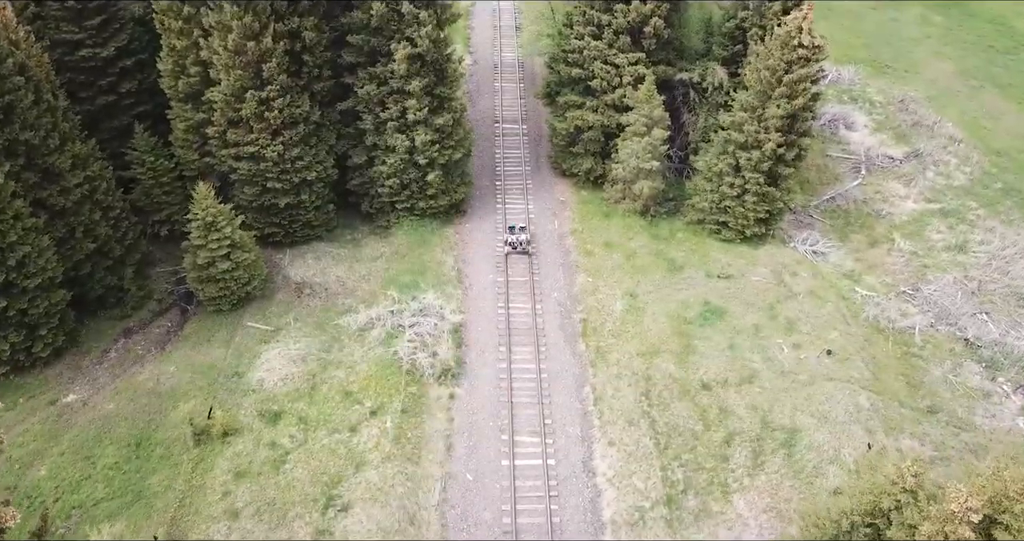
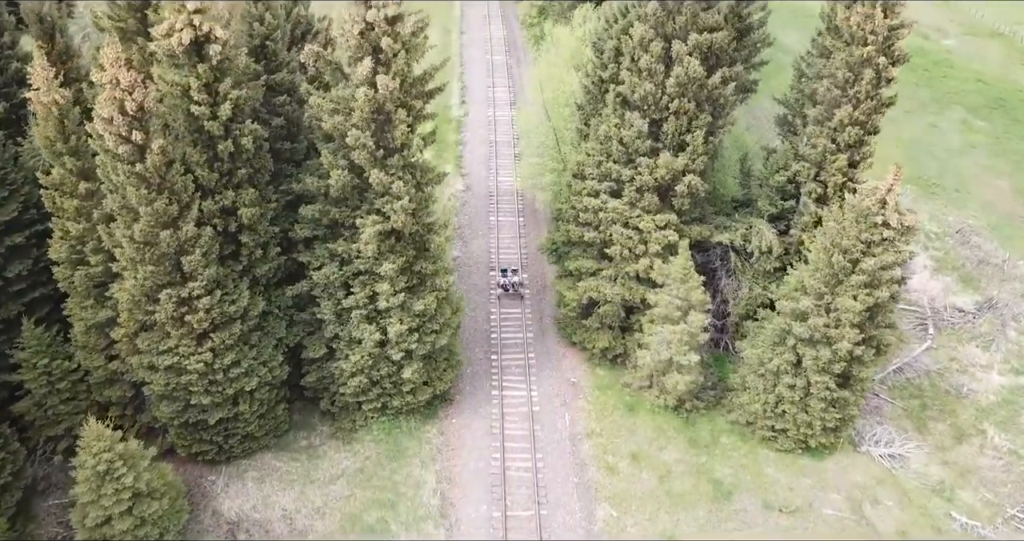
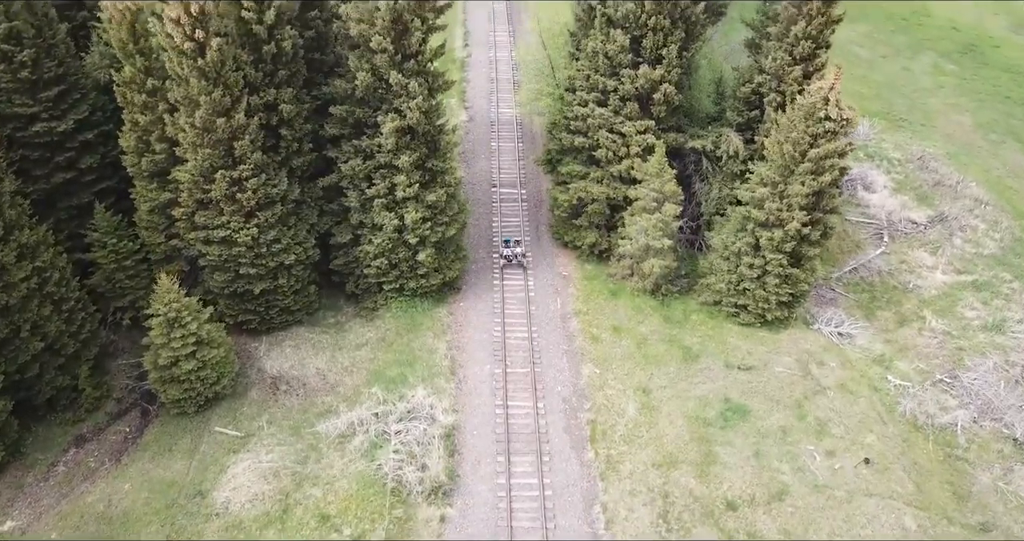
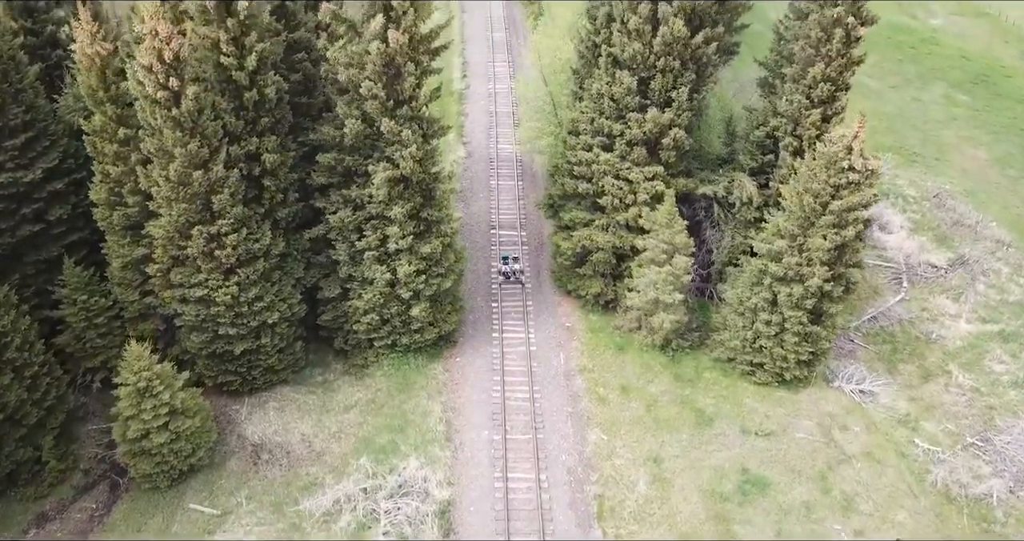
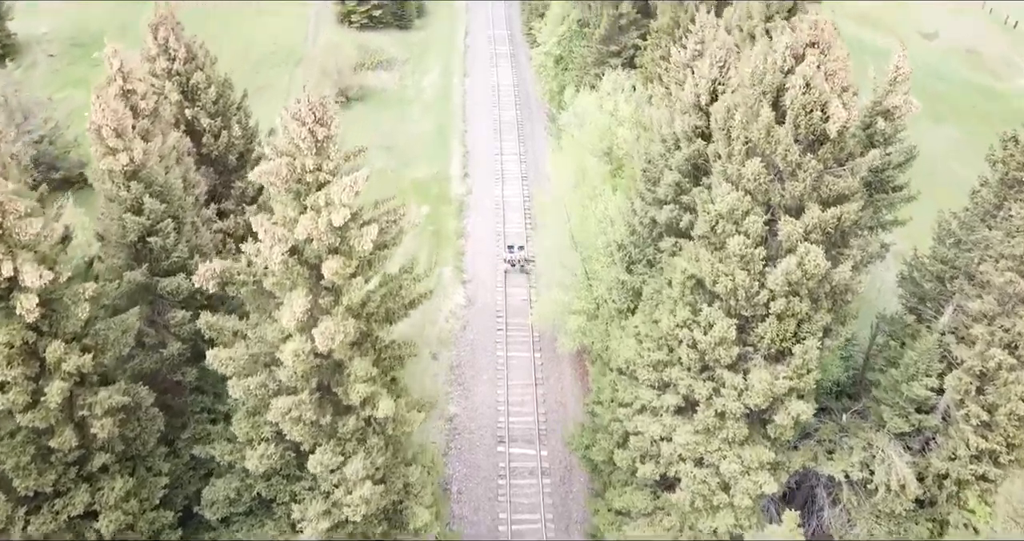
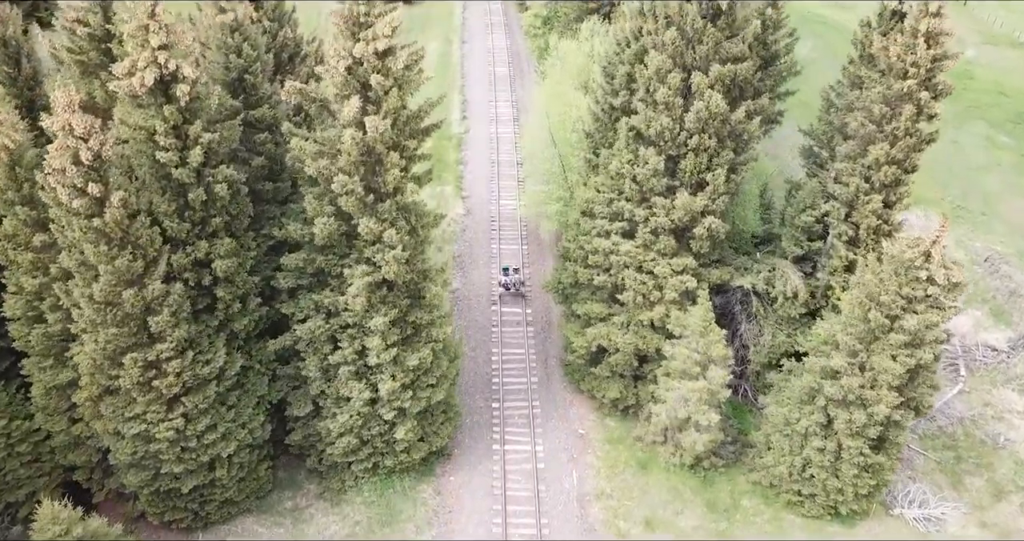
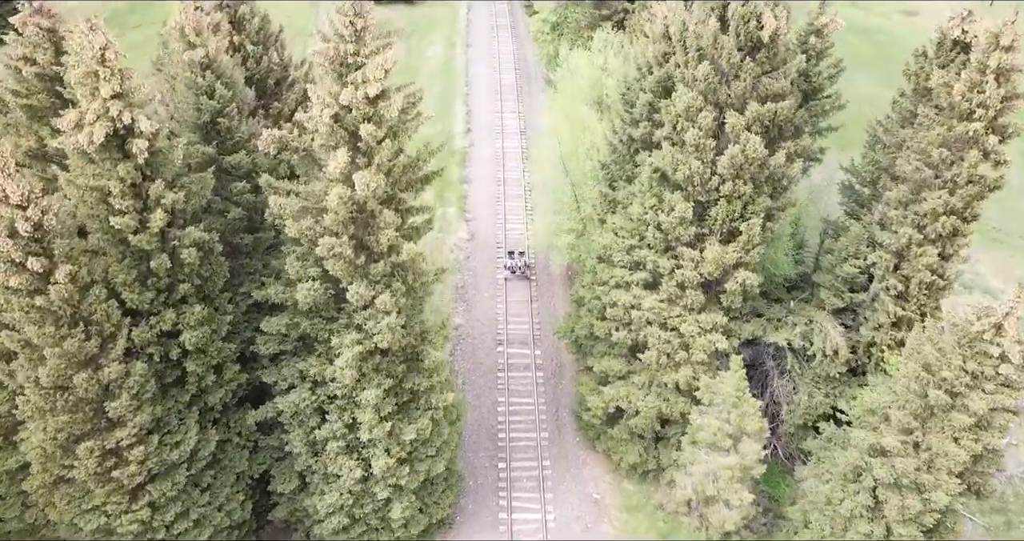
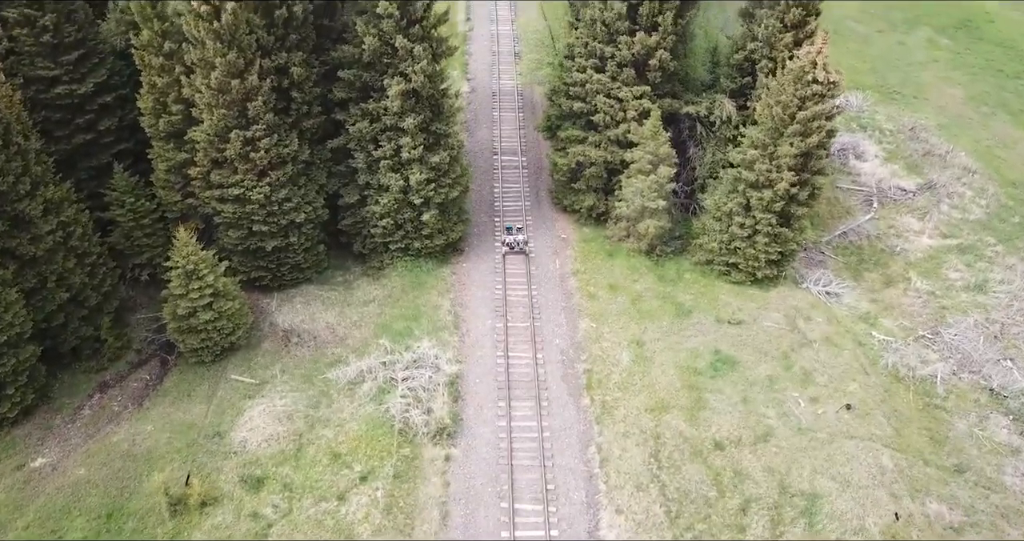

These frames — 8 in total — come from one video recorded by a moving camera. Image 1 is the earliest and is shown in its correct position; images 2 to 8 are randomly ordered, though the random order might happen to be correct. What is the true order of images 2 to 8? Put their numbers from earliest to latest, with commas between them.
8, 3, 4, 2, 6, 7, 5
